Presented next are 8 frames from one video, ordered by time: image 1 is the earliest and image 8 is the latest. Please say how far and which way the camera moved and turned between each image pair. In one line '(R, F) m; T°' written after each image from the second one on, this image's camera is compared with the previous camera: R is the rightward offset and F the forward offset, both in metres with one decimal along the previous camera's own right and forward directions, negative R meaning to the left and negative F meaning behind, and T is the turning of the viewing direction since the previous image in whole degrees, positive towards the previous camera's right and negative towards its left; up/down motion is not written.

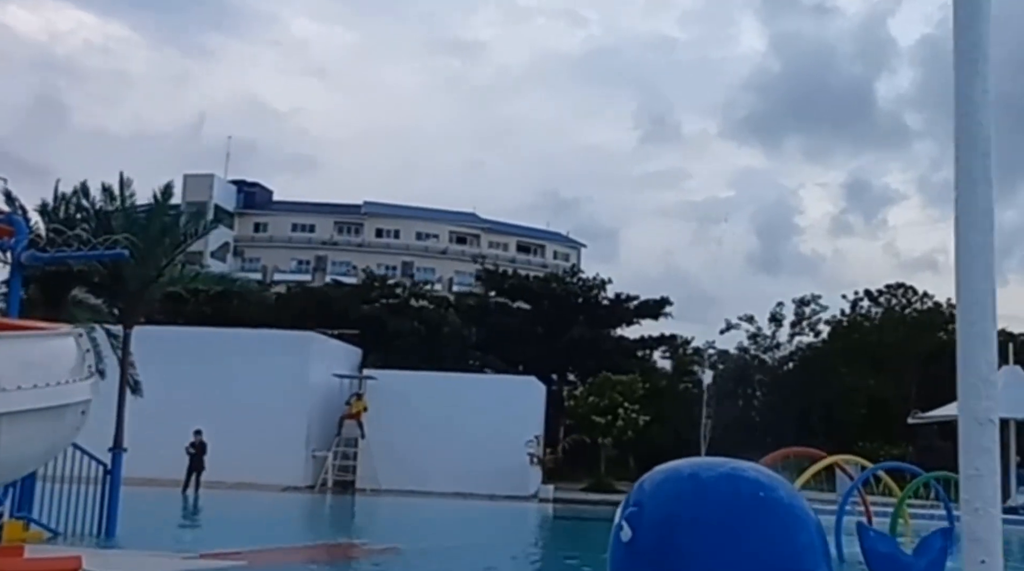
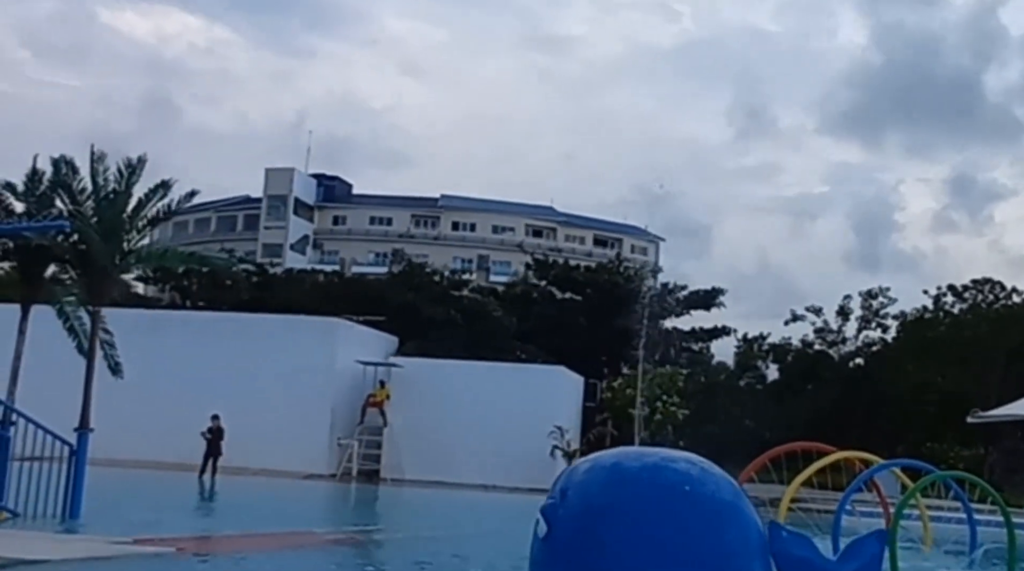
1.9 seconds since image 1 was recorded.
(+0.8, +0.6) m; -4°
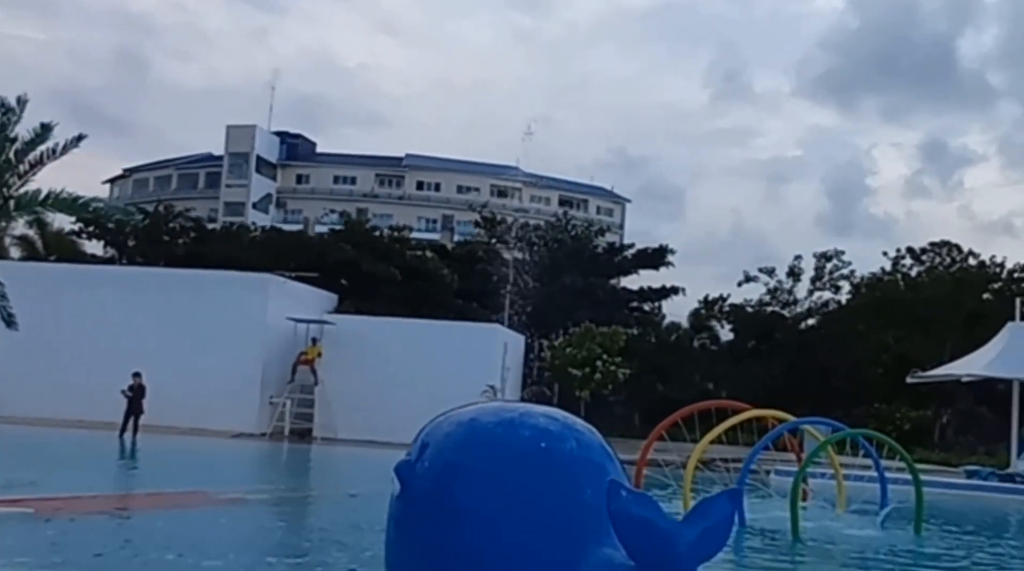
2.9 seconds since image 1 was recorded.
(+0.5, +0.3) m; +1°
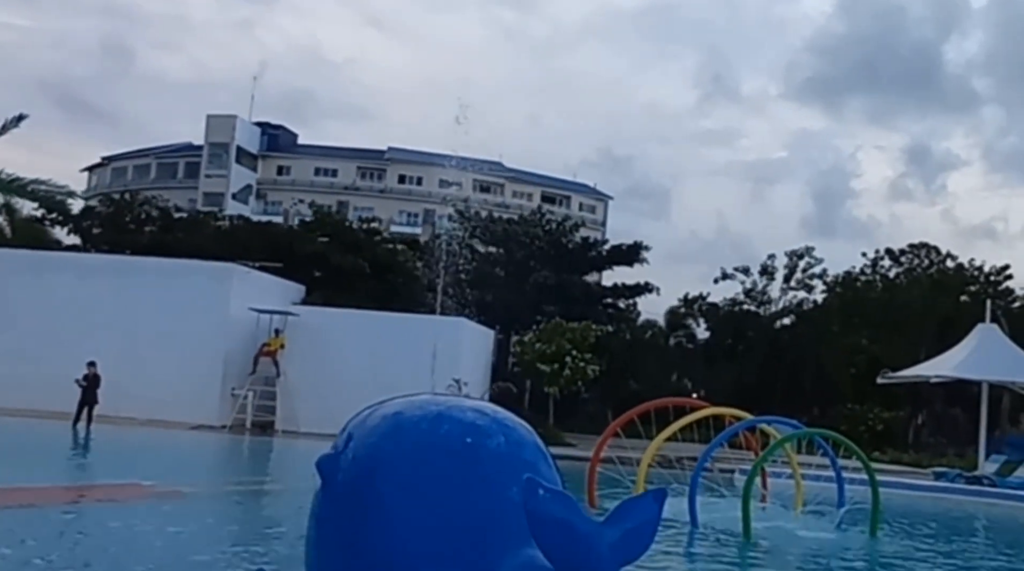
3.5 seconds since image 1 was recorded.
(+0.2, +0.2) m; +1°
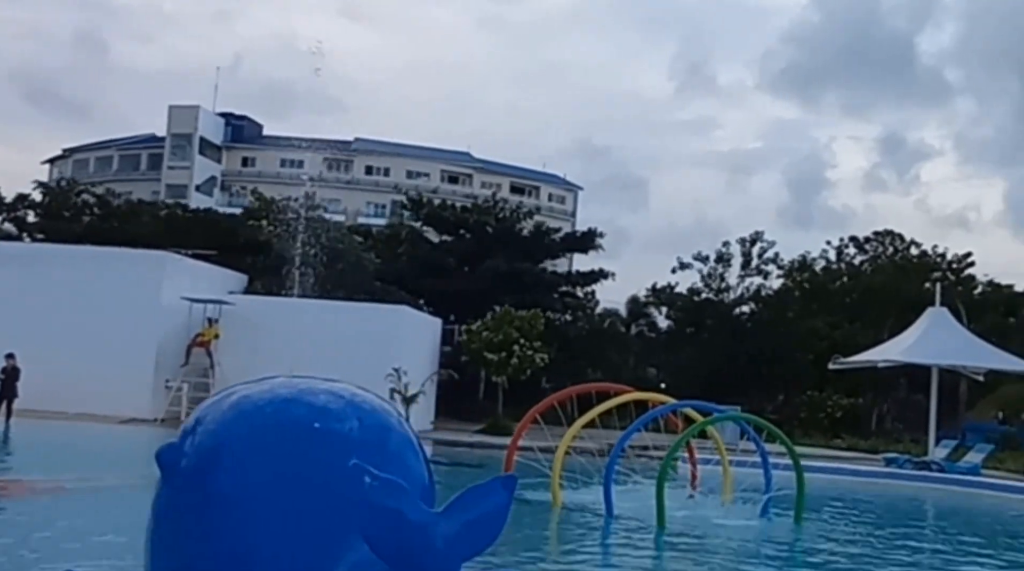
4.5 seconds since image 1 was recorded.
(+0.4, +0.4) m; +1°
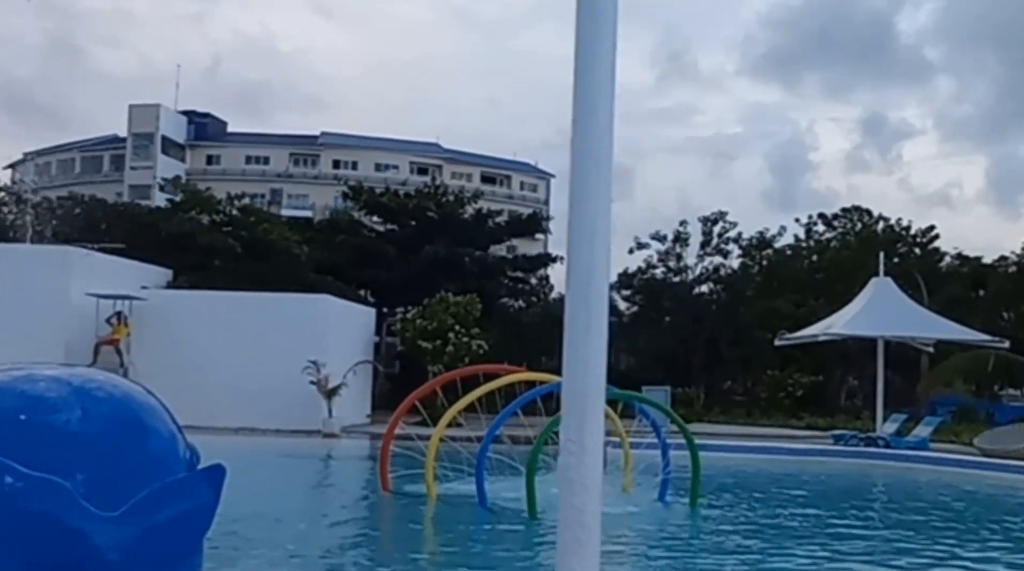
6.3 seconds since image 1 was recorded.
(+0.7, +0.7) m; +1°
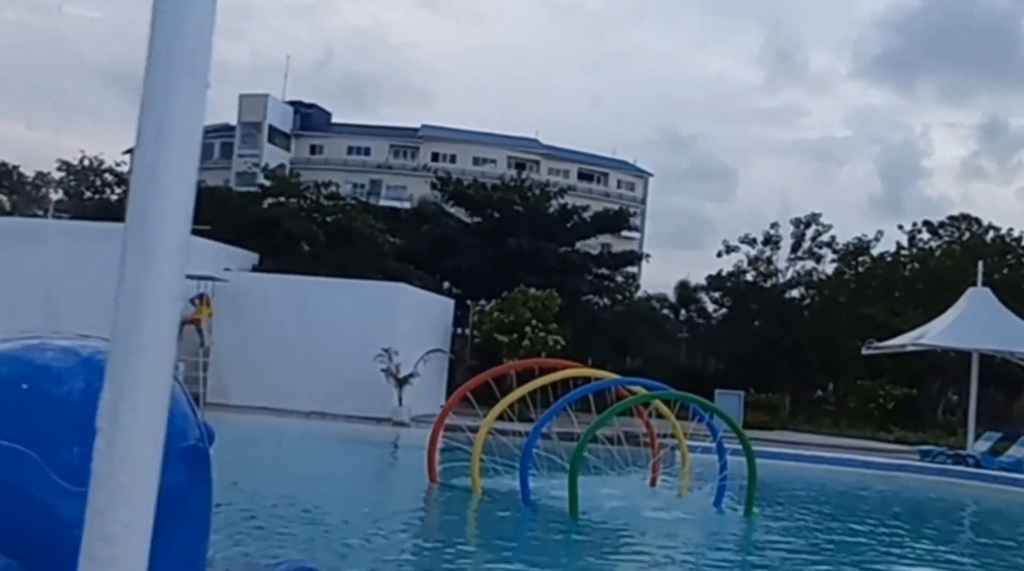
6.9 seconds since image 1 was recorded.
(+0.2, +0.2) m; -4°
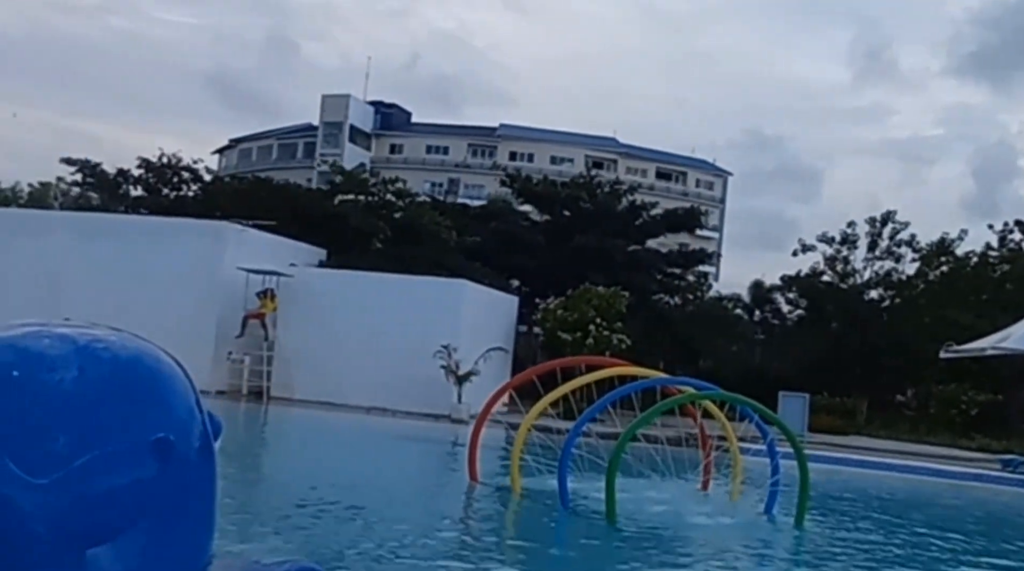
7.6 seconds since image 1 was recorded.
(+0.2, +0.2) m; -3°
